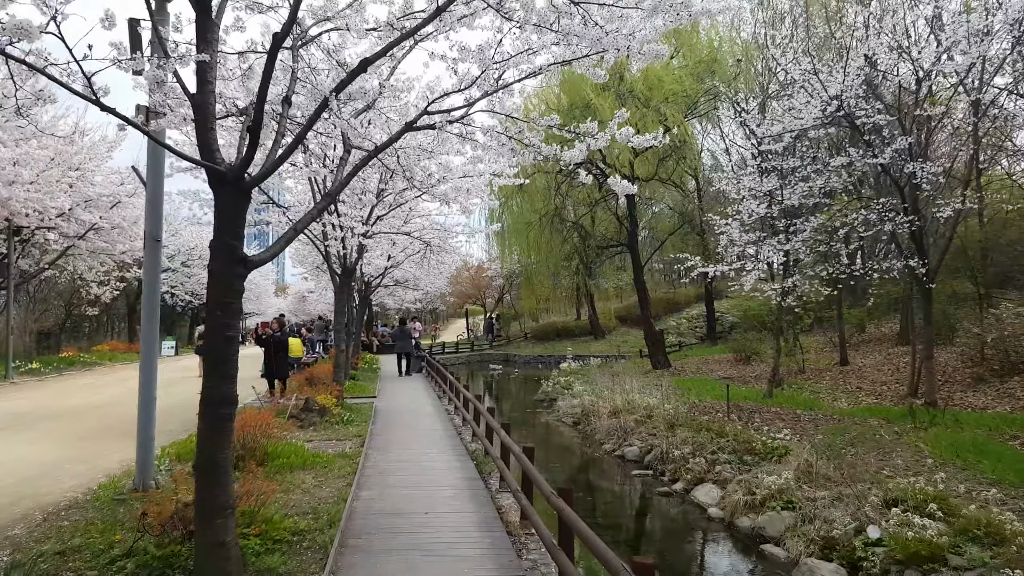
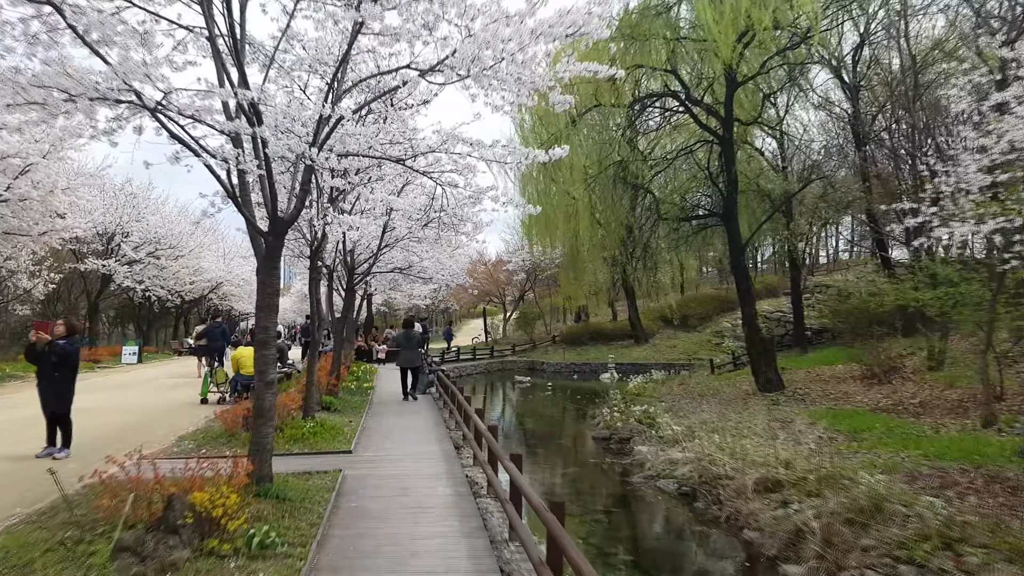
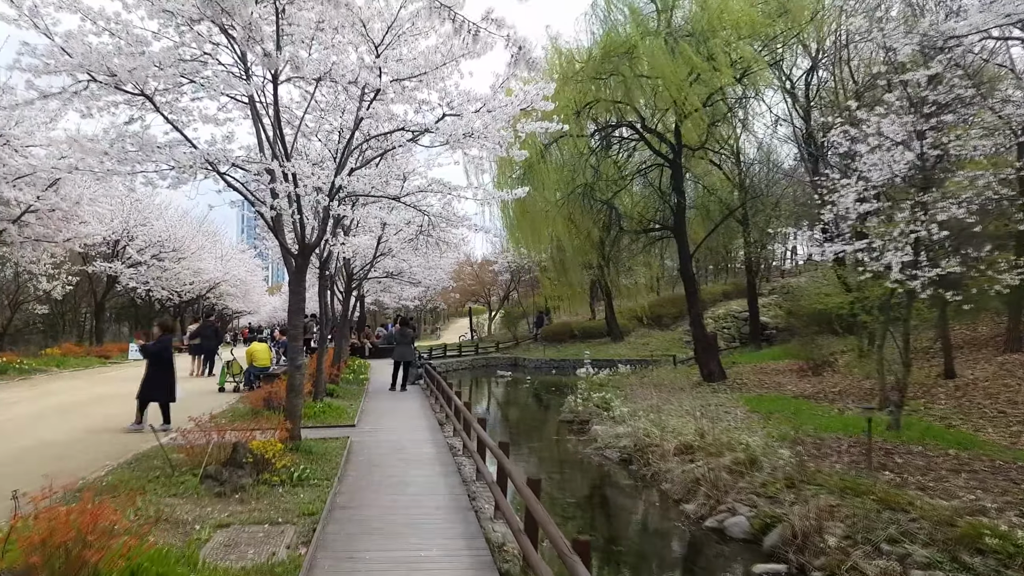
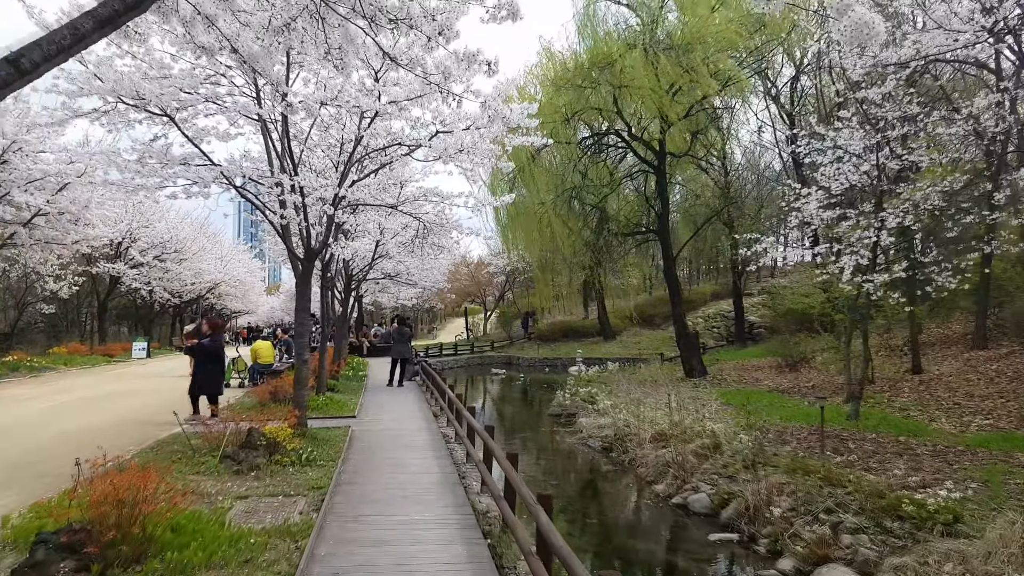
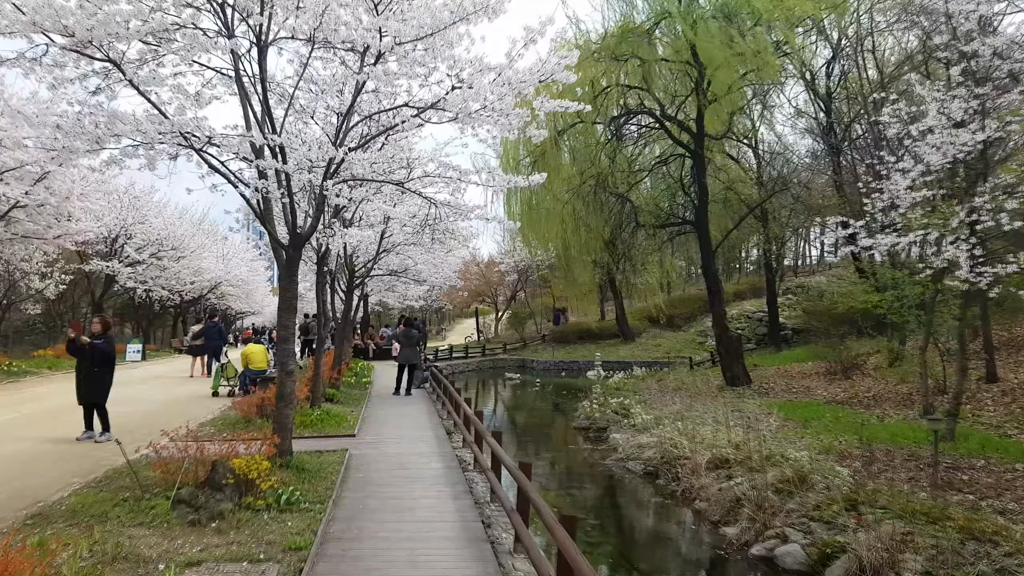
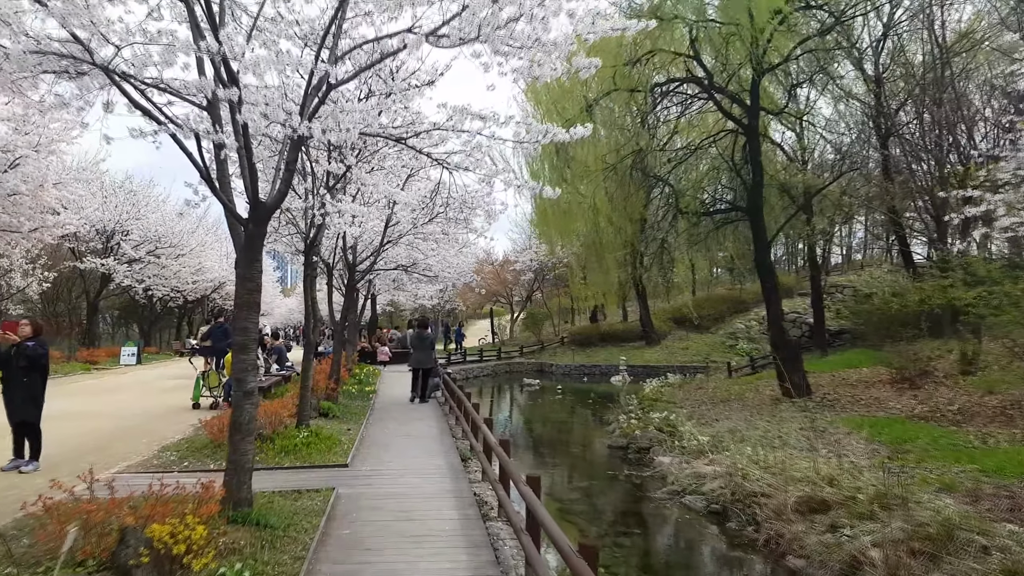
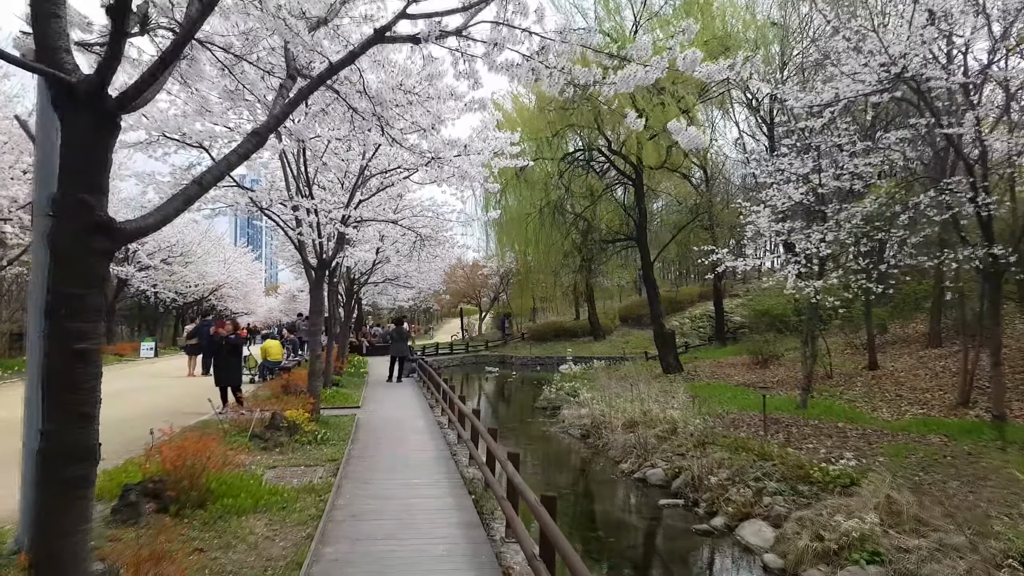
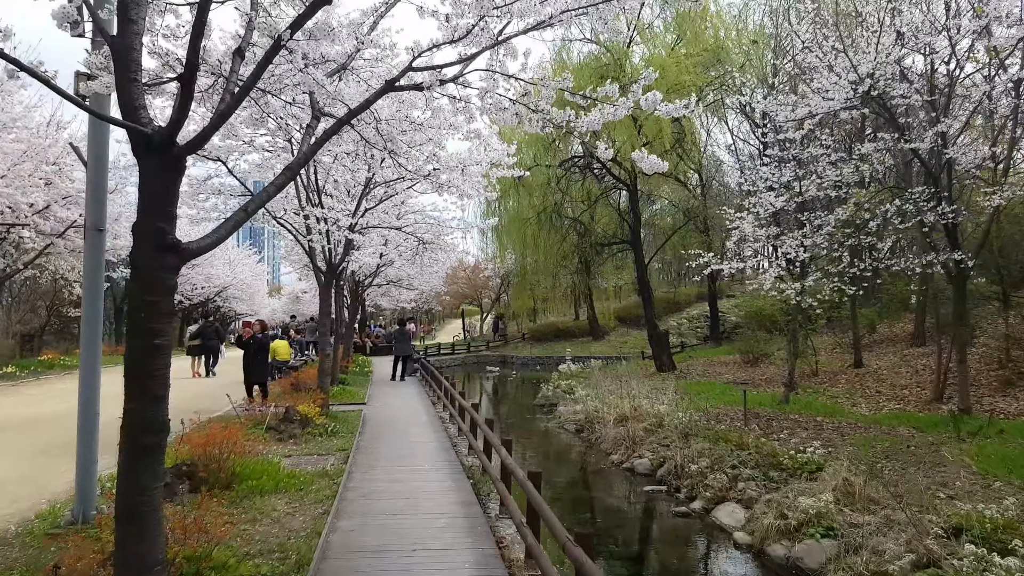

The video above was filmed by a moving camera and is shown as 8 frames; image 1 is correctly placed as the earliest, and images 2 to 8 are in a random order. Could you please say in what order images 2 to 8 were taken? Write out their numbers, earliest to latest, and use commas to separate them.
8, 7, 4, 3, 5, 2, 6
